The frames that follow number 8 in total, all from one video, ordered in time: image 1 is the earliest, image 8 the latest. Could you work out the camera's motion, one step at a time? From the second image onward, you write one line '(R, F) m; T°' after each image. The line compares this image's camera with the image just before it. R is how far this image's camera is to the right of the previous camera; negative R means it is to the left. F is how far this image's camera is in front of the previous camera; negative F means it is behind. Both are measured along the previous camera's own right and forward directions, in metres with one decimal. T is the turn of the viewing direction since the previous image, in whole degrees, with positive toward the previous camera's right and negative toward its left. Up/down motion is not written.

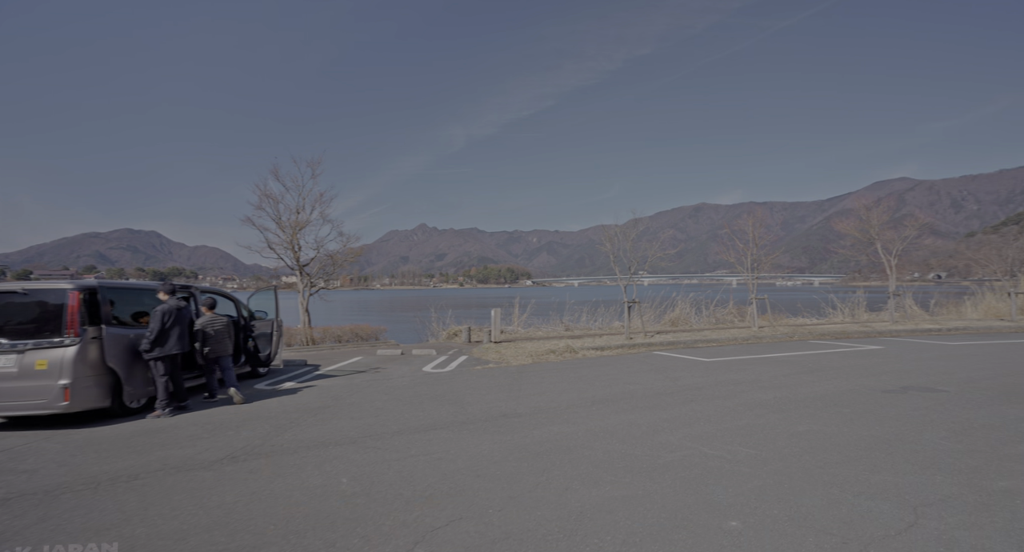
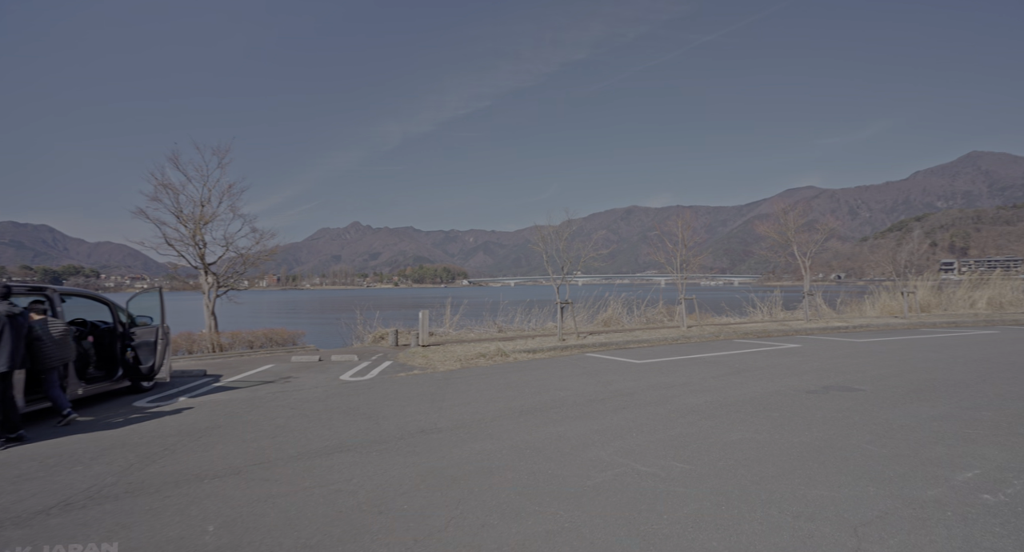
(+0.1, +0.4) m; +6°
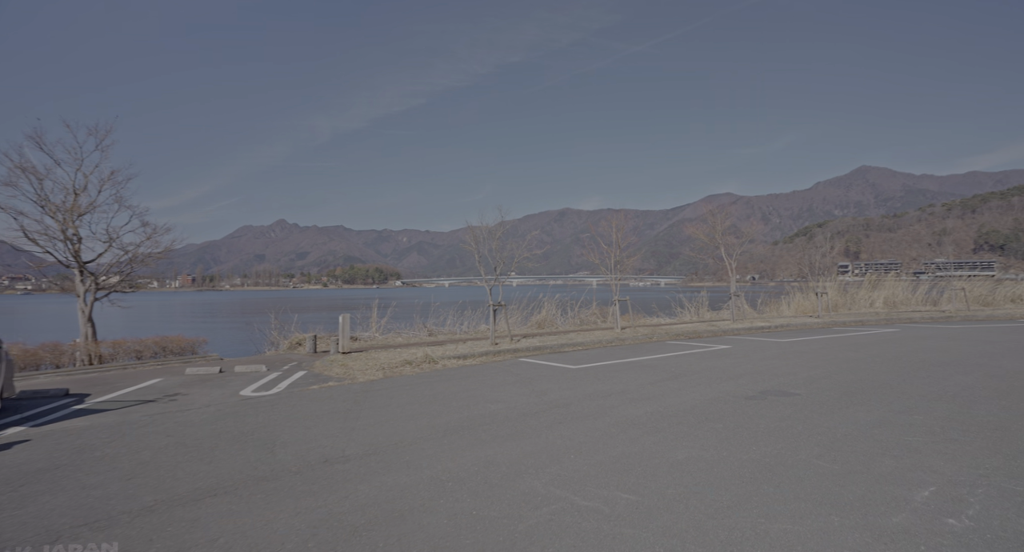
(+0.1, +0.6) m; +6°
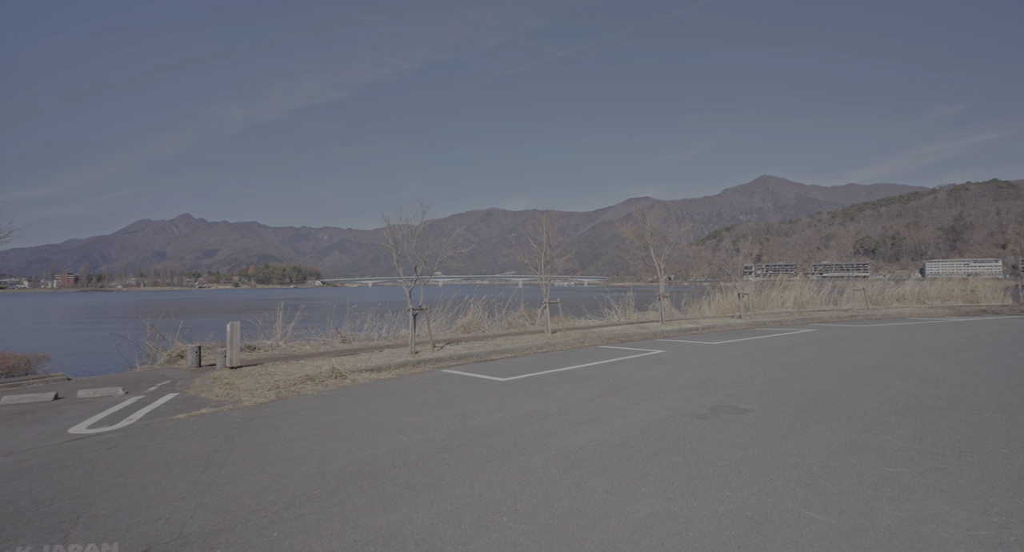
(+0.1, +1.1) m; +7°
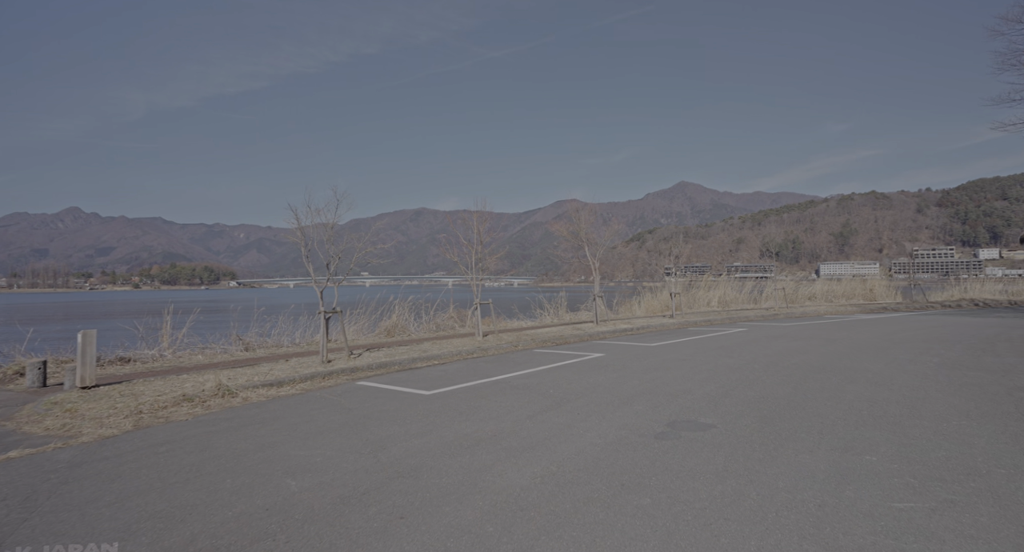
(0.0, +1.1) m; +7°
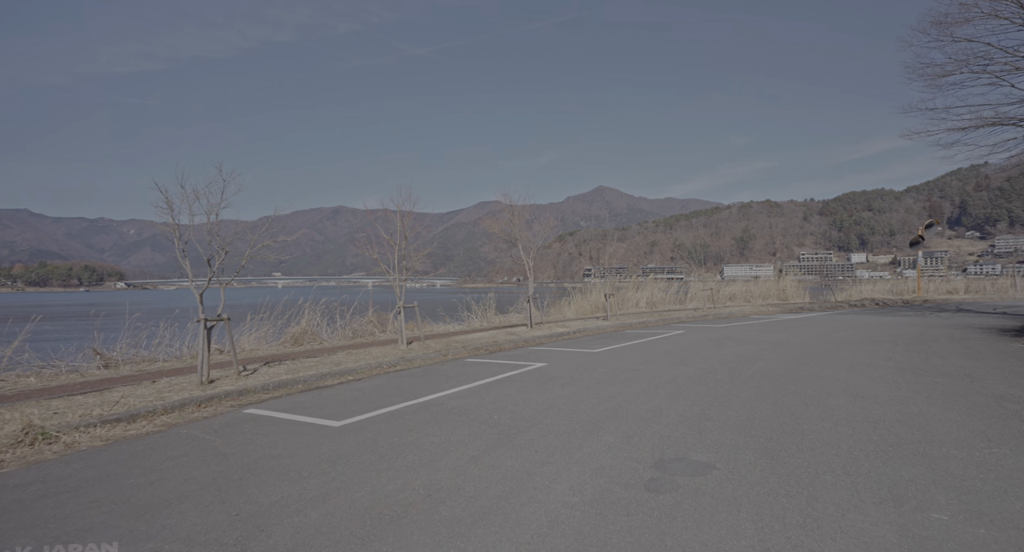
(-0.1, +1.6) m; +7°
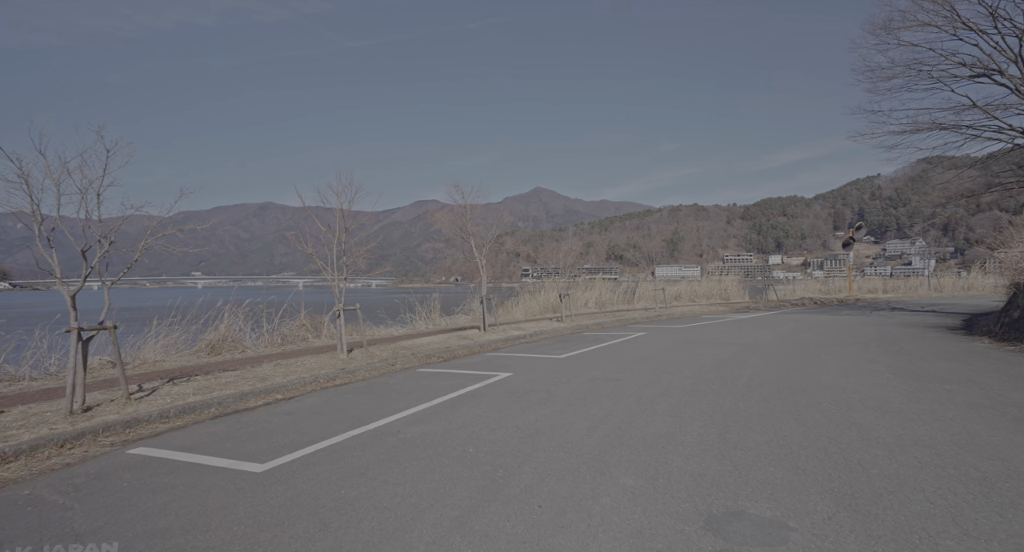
(-0.4, +1.5) m; +6°
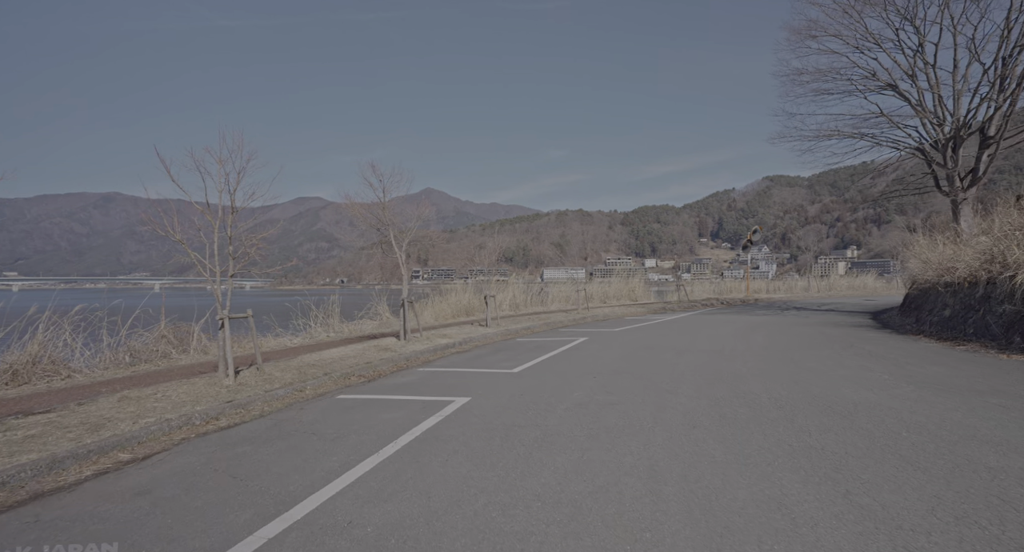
(-0.8, +2.4) m; +10°
